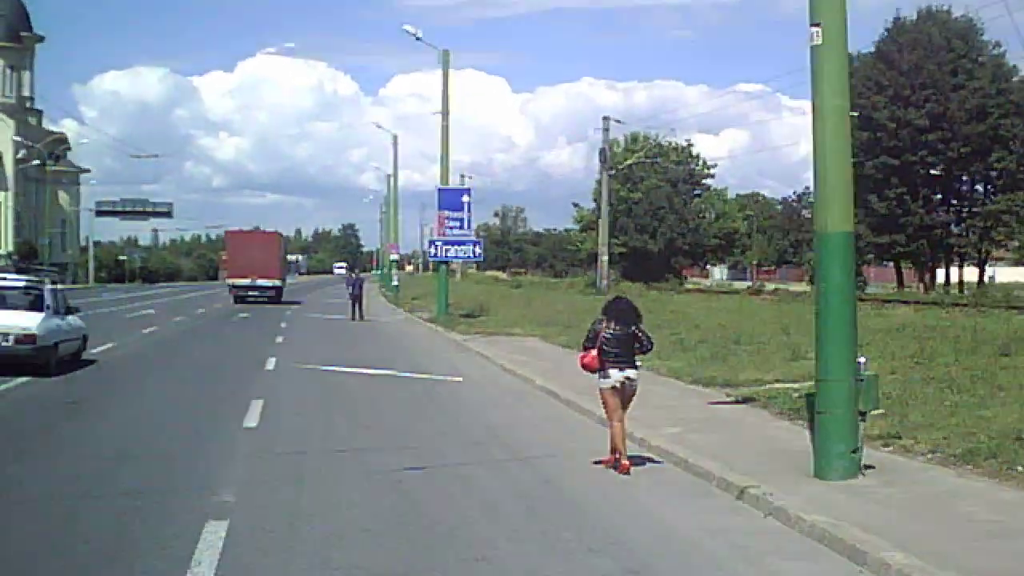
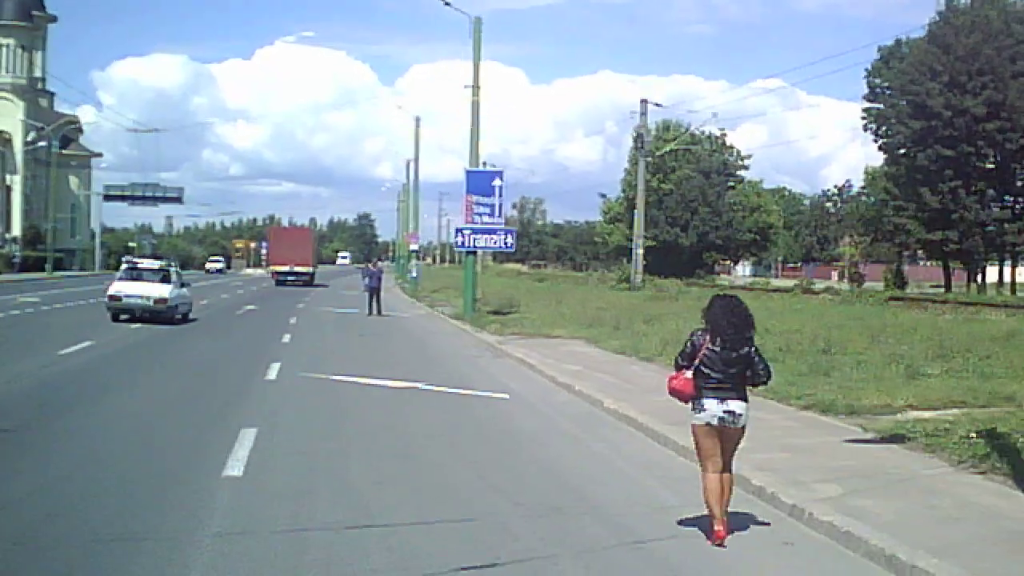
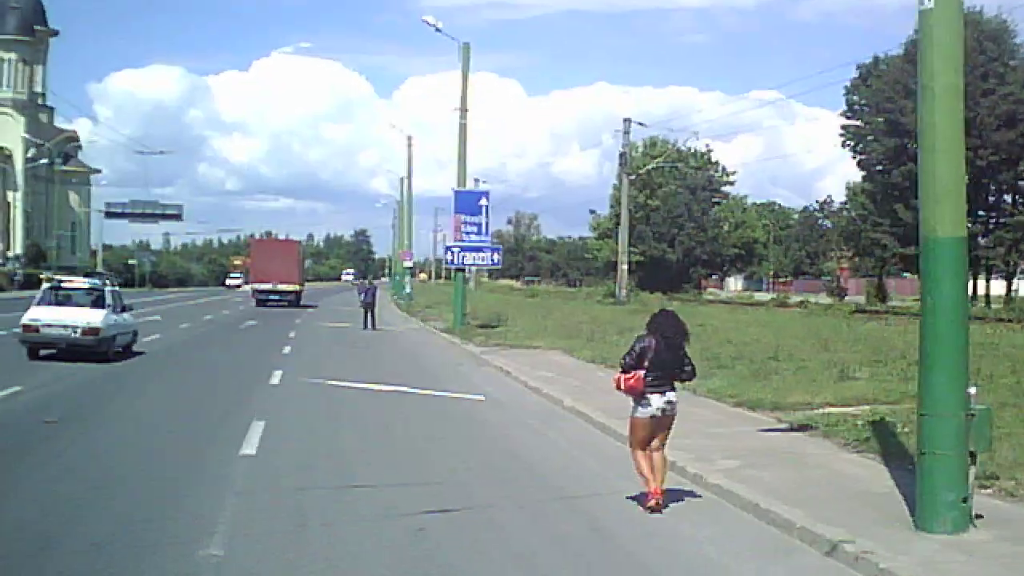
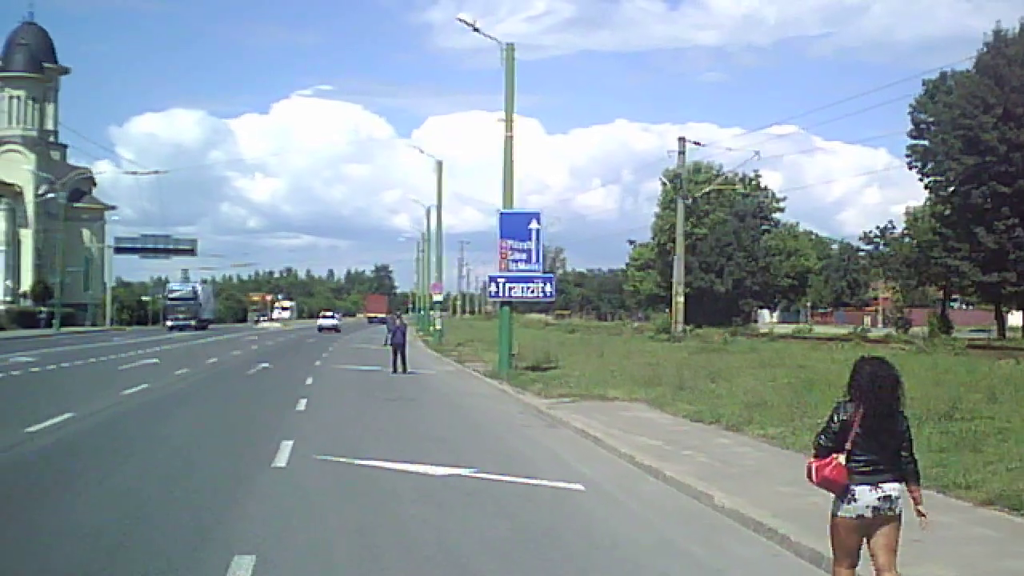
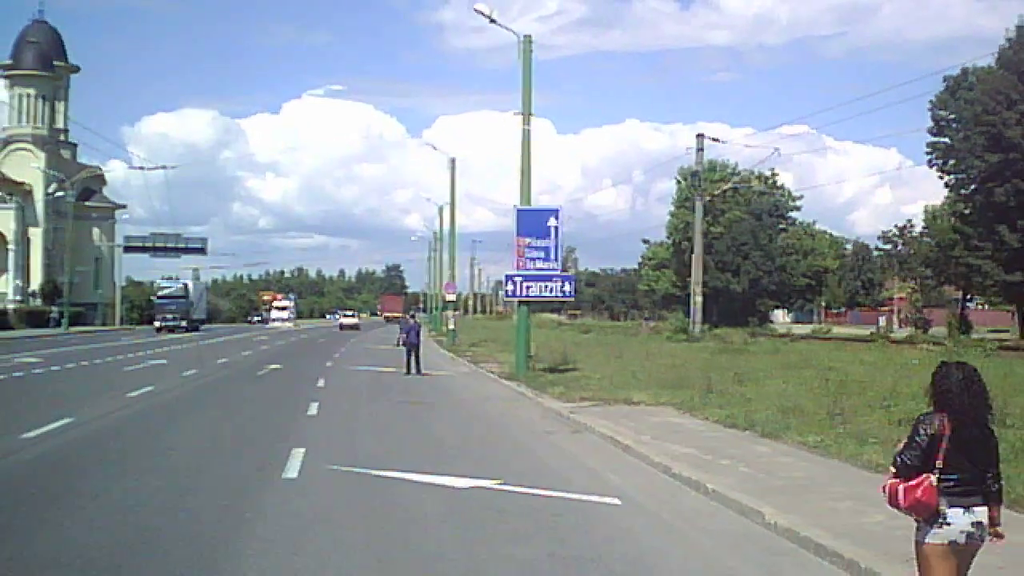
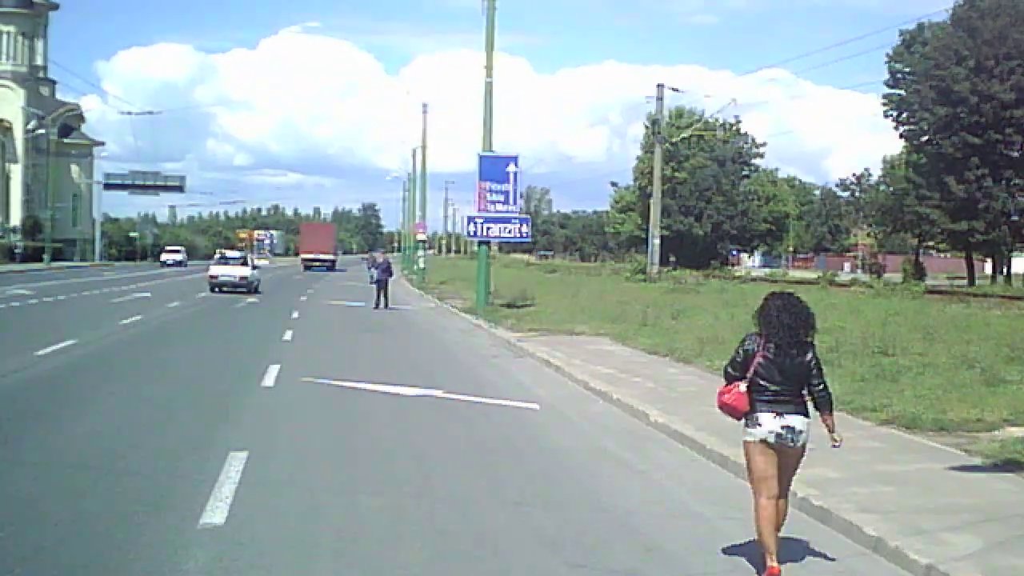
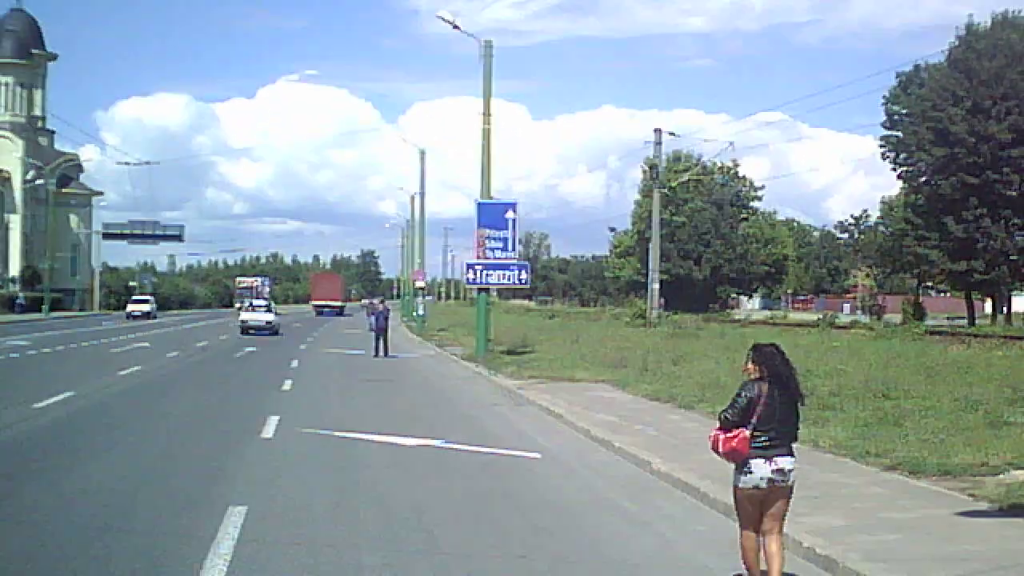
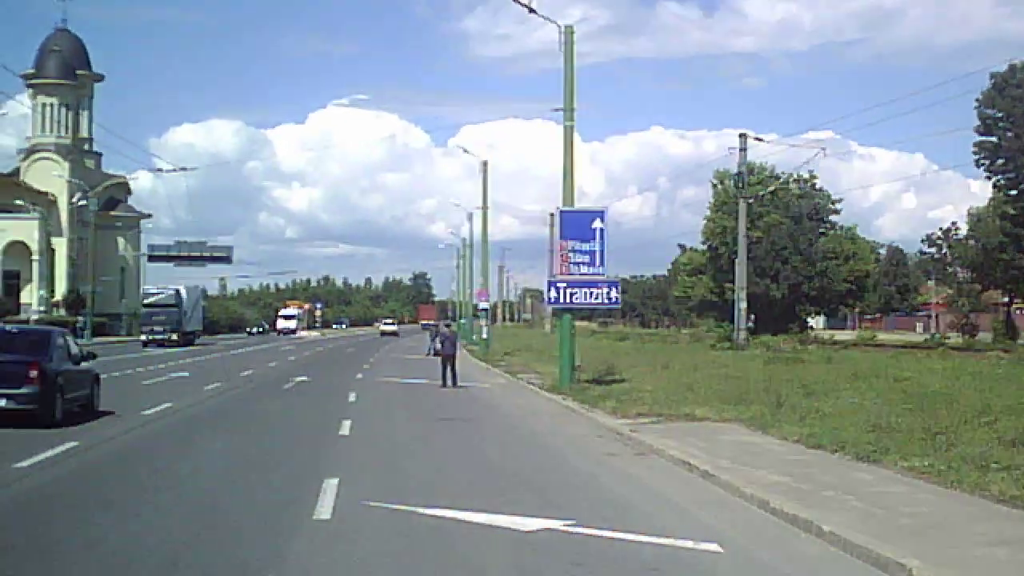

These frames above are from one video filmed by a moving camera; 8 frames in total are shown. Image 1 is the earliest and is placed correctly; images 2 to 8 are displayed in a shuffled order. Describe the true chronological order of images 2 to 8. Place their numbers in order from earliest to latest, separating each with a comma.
3, 2, 6, 7, 4, 5, 8
